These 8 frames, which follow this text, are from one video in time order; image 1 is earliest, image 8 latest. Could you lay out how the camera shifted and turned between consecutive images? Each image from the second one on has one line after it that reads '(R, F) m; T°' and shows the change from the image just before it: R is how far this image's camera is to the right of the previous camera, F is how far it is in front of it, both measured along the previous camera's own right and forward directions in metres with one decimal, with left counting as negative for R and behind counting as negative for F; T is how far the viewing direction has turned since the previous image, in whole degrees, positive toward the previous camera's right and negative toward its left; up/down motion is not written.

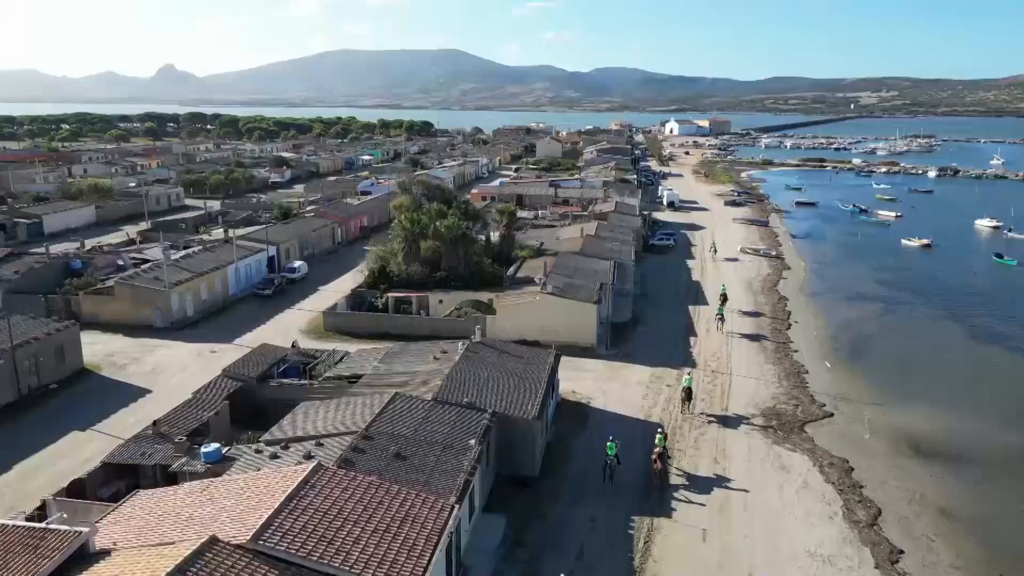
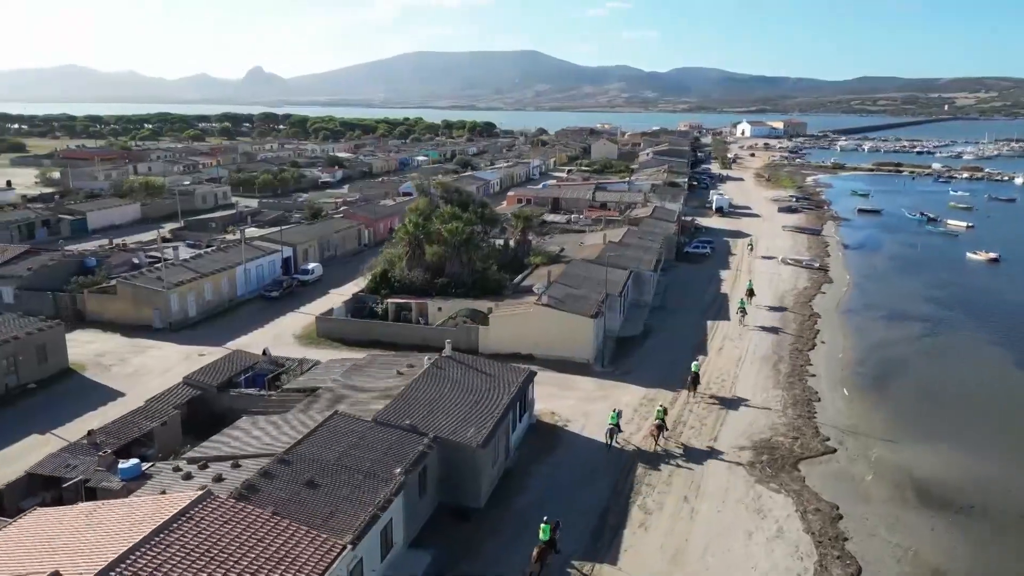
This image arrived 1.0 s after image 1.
(+3.2, +1.7) m; -5°
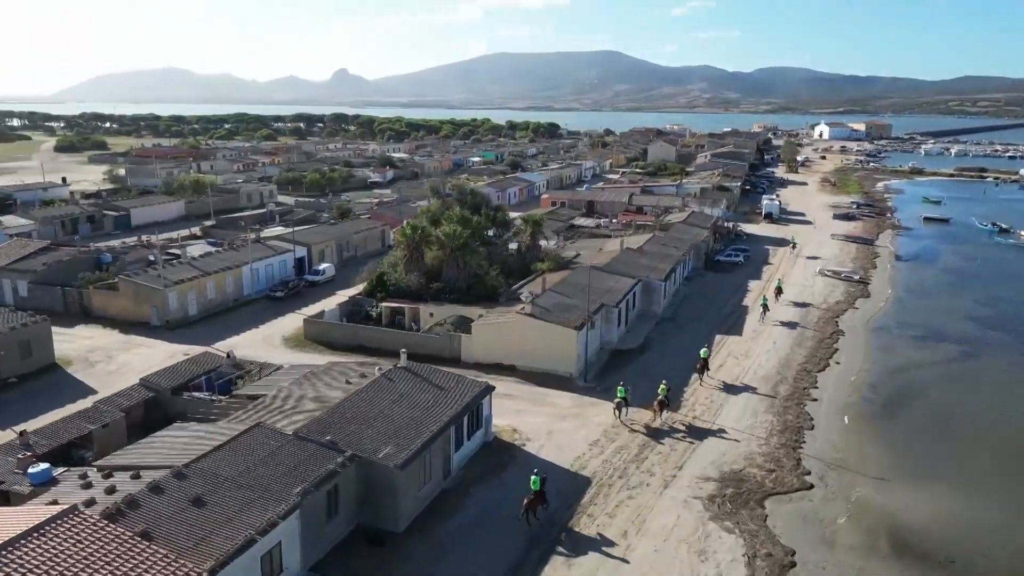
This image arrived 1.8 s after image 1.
(+3.6, +1.4) m; -6°
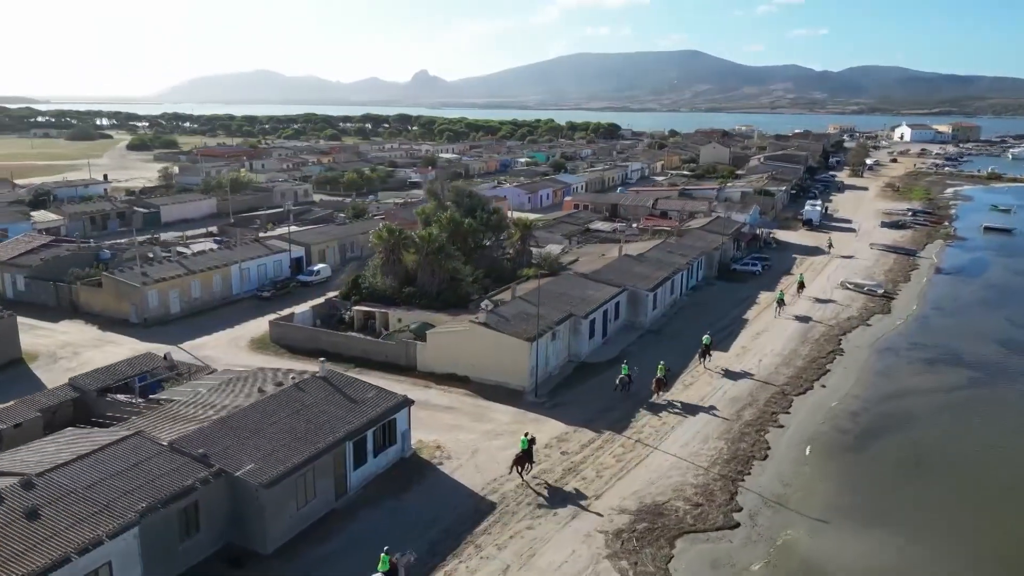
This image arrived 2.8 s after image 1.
(+4.4, +1.5) m; -5°
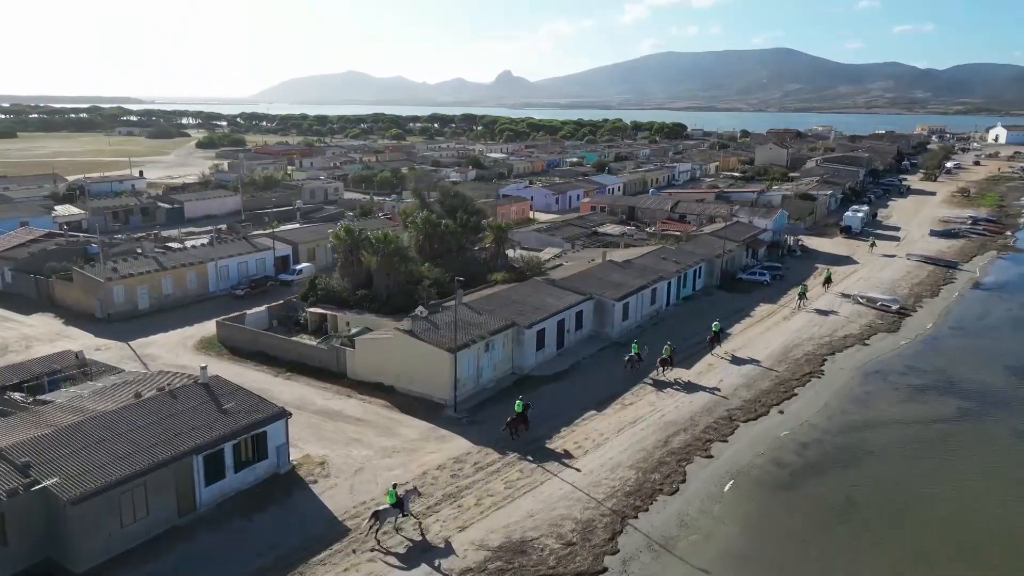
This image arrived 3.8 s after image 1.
(+5.3, +1.9) m; -6°
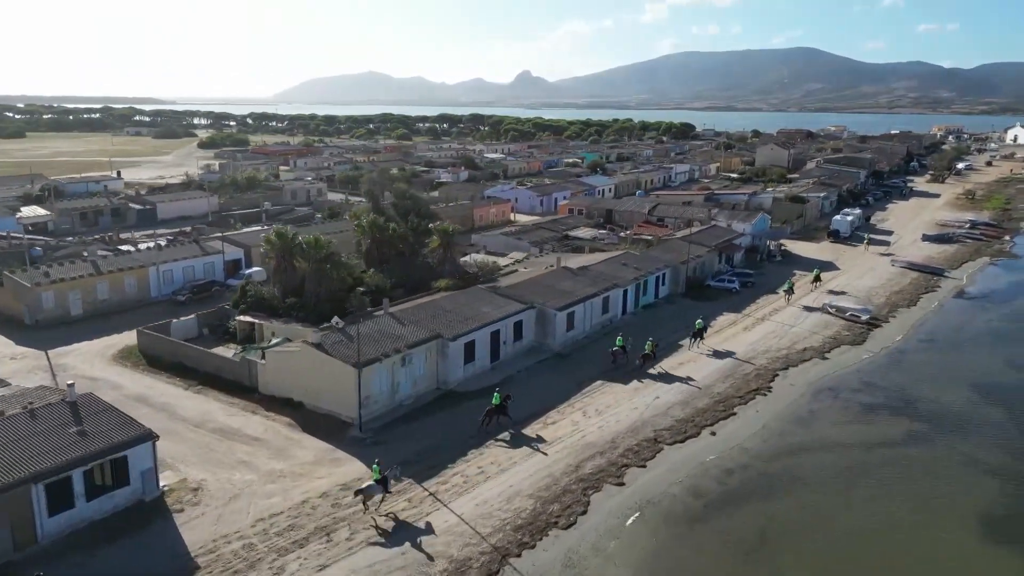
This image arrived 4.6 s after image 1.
(+3.4, +1.7) m; -1°
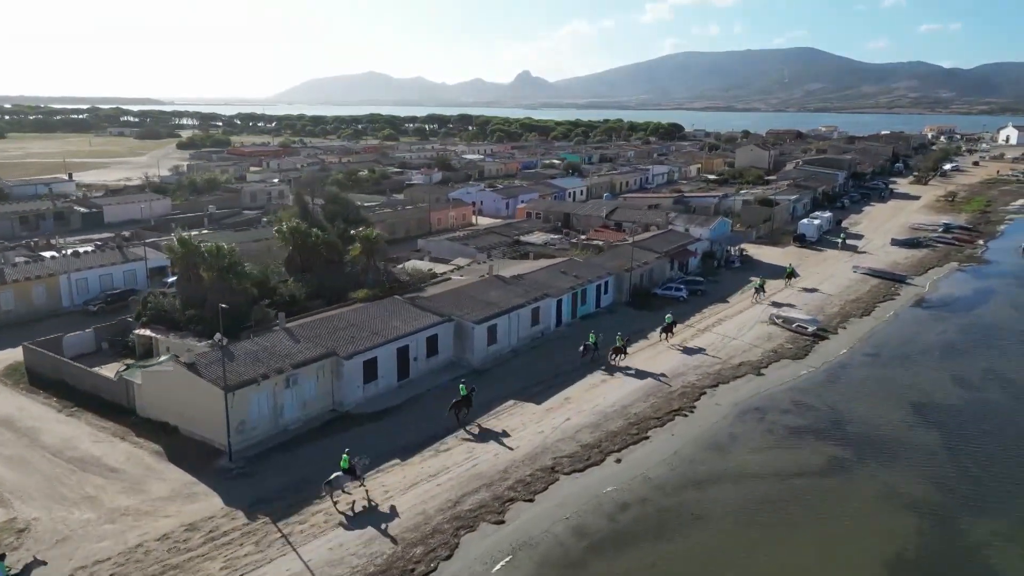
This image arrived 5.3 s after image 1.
(+3.4, +1.9) m; 0°
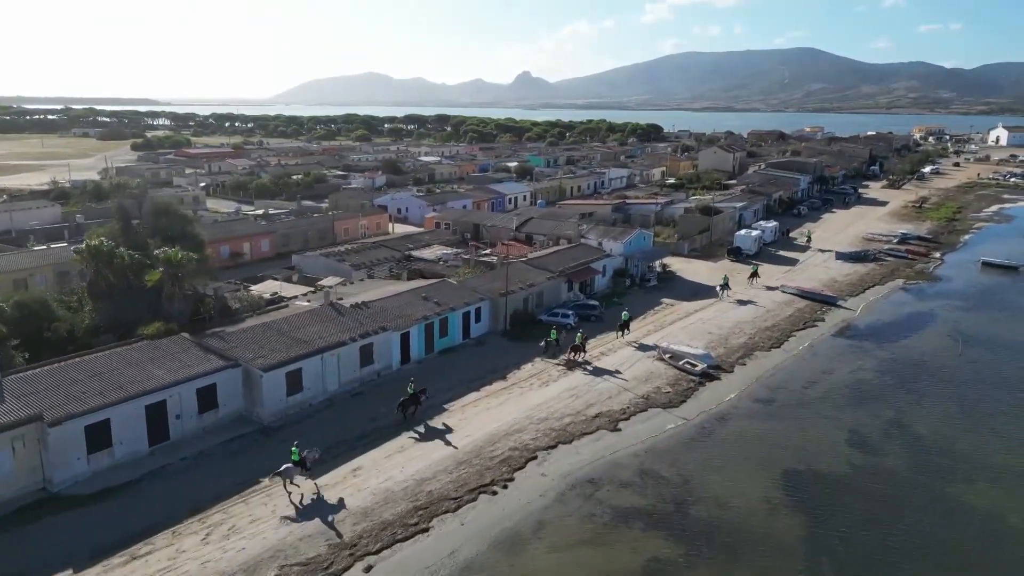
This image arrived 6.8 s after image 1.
(+6.6, +5.3) m; 0°
